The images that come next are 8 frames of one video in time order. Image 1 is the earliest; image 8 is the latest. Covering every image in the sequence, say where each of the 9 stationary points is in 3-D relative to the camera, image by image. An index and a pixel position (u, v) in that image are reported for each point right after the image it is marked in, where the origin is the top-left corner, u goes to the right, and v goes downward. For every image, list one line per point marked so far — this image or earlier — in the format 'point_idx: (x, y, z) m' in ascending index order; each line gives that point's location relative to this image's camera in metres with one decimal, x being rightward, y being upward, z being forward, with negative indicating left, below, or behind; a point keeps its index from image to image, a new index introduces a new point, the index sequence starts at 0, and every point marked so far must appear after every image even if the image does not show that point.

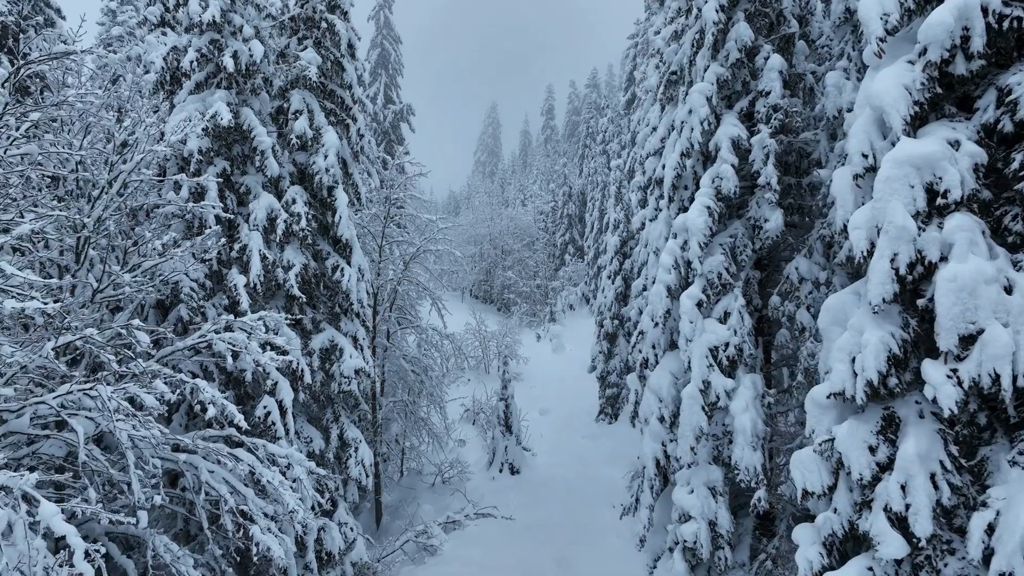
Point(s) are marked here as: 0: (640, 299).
0: (+2.6, -0.2, +14.1) m
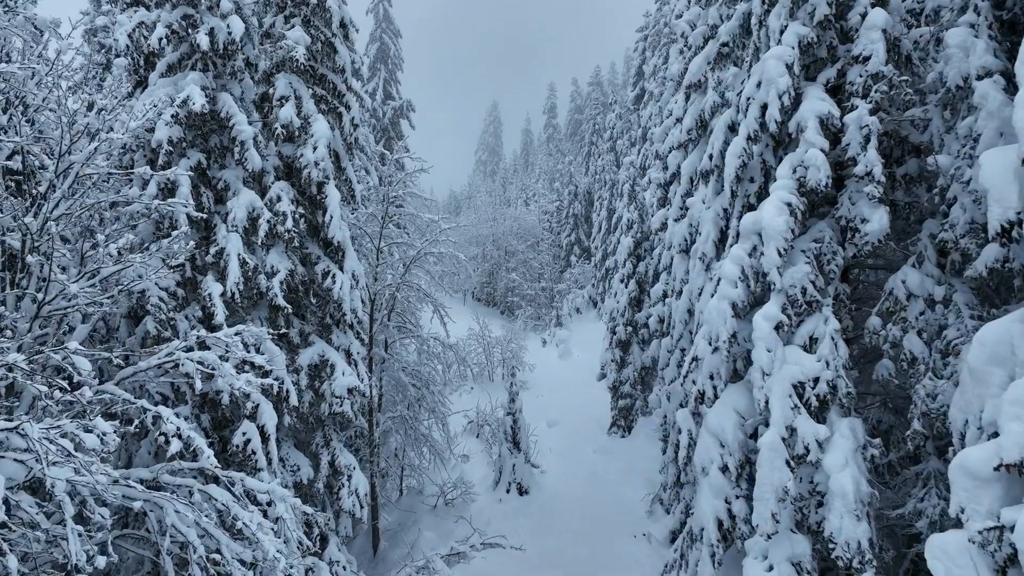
0: (+2.8, -0.3, +13.0) m
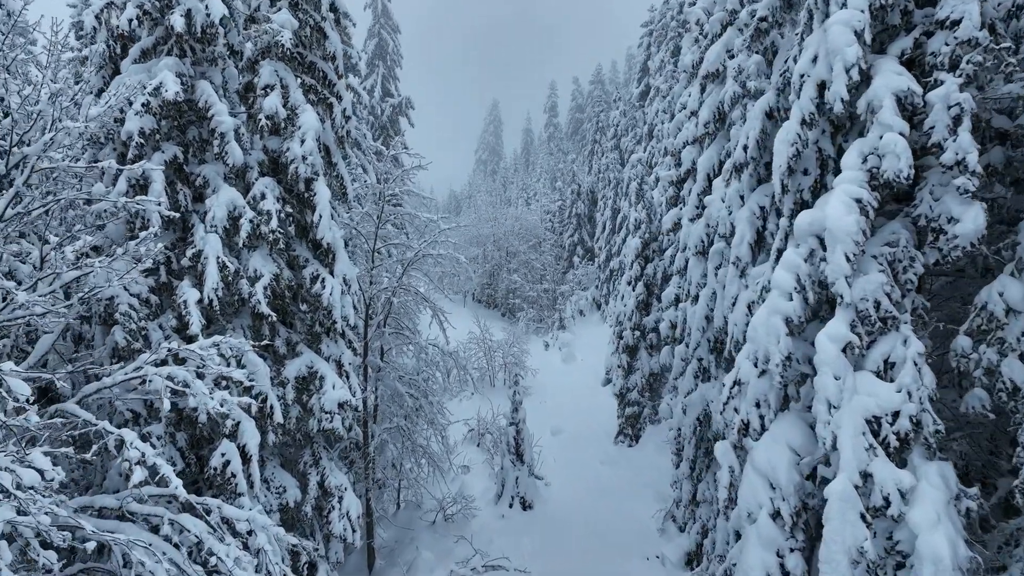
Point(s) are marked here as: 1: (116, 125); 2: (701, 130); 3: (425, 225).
0: (+2.8, -0.4, +12.3) m
1: (-4.0, +1.6, +7.1) m
2: (+2.6, +2.2, +9.8) m
3: (-1.6, +1.1, +12.9) m
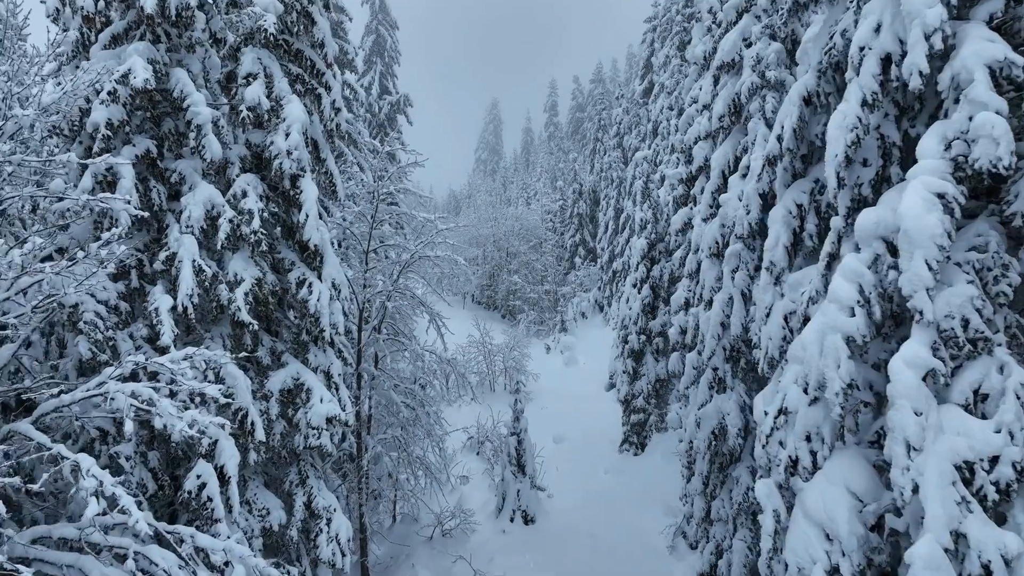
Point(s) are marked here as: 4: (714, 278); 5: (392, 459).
0: (+2.8, -0.5, +11.7) m
1: (-3.9, +1.6, +6.5) m
2: (+2.6, +2.1, +9.2) m
3: (-1.6, +1.1, +12.3) m
4: (+2.7, +0.1, +9.4) m
5: (-1.9, -2.8, +11.3) m
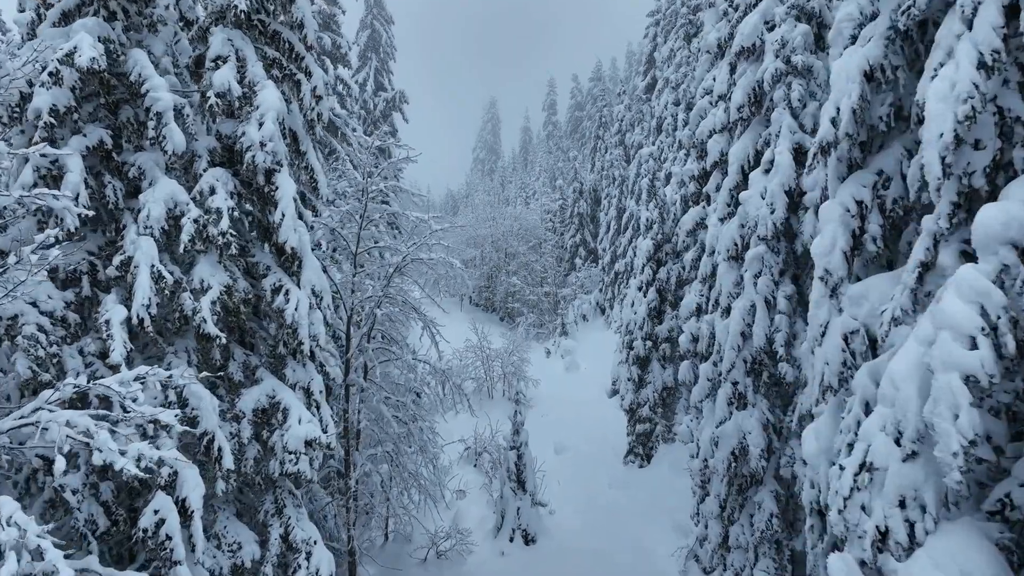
0: (+2.8, -0.5, +11.0) m
1: (-3.9, +1.5, +5.7) m
2: (+2.6, +2.1, +8.4) m
3: (-1.6, +1.0, +11.6) m
4: (+2.7, +0.1, +8.6) m
5: (-1.9, -2.8, +10.5) m
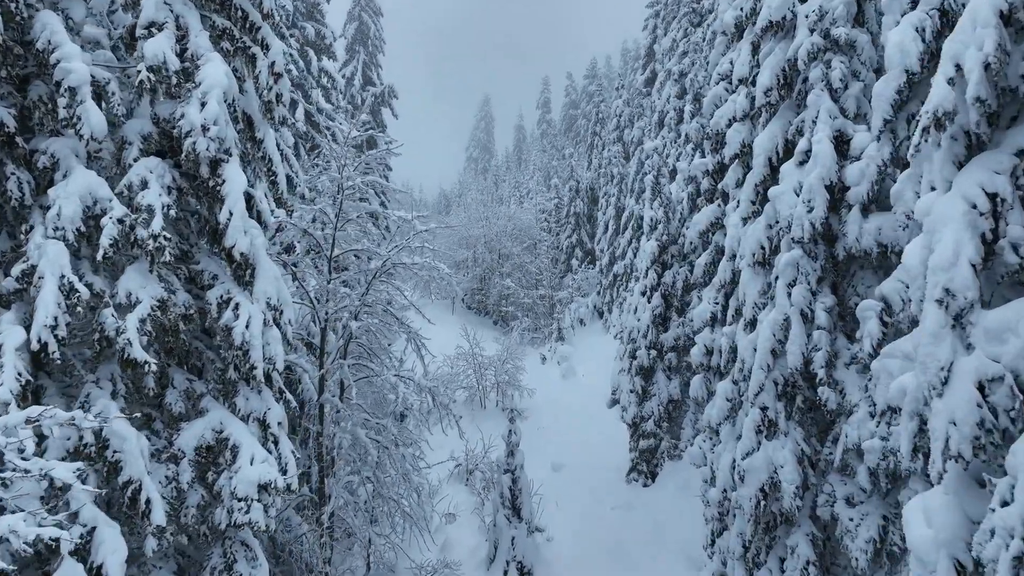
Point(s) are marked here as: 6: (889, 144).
0: (+2.8, -0.6, +9.9) m
1: (-4.0, +1.4, +4.5) m
2: (+2.6, +2.0, +7.3) m
3: (-1.7, +0.9, +10.4) m
4: (+2.6, 0.0, +7.5) m
5: (-2.0, -2.9, +9.4) m
6: (+3.1, +1.2, +5.9) m
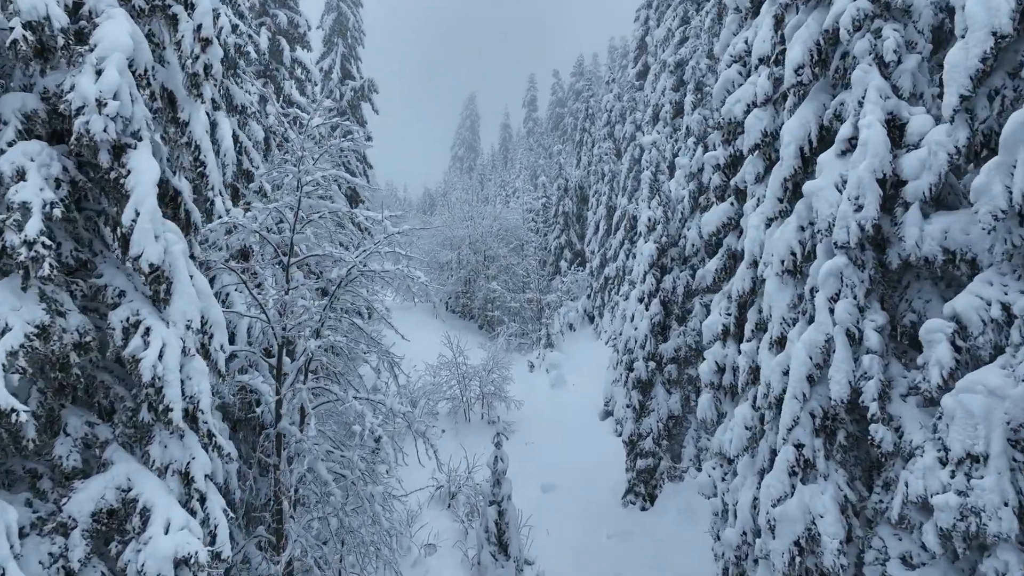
0: (+2.6, -0.7, +8.8) m
1: (-4.0, +1.3, +3.3) m
2: (+2.5, +1.8, +6.2) m
3: (-1.9, +0.8, +9.2) m
4: (+2.5, -0.2, +6.4) m
5: (-2.2, -3.1, +8.2) m
6: (+3.0, +1.1, +4.8) m
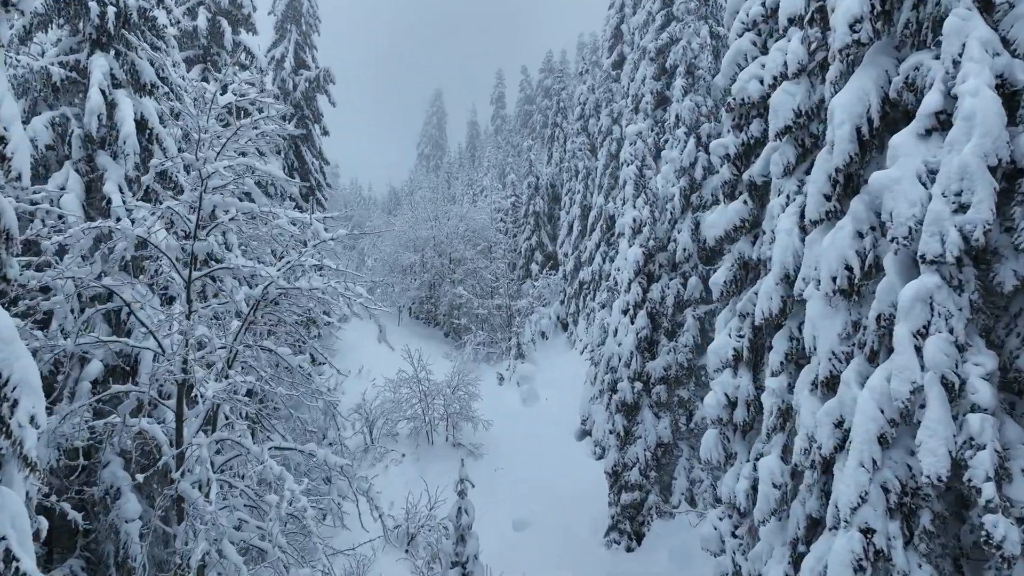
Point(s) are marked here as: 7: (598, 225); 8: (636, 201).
0: (+2.2, -0.9, +7.2) m
1: (-4.1, +1.1, +1.5) m
2: (+2.2, +1.7, +4.7) m
3: (-2.2, +0.6, +7.5) m
4: (+2.2, -0.3, +4.9) m
5: (-2.5, -3.2, +6.5) m
6: (+2.9, +0.9, +3.2) m
7: (+2.1, +1.6, +17.3) m
8: (+2.1, +1.4, +11.6) m
